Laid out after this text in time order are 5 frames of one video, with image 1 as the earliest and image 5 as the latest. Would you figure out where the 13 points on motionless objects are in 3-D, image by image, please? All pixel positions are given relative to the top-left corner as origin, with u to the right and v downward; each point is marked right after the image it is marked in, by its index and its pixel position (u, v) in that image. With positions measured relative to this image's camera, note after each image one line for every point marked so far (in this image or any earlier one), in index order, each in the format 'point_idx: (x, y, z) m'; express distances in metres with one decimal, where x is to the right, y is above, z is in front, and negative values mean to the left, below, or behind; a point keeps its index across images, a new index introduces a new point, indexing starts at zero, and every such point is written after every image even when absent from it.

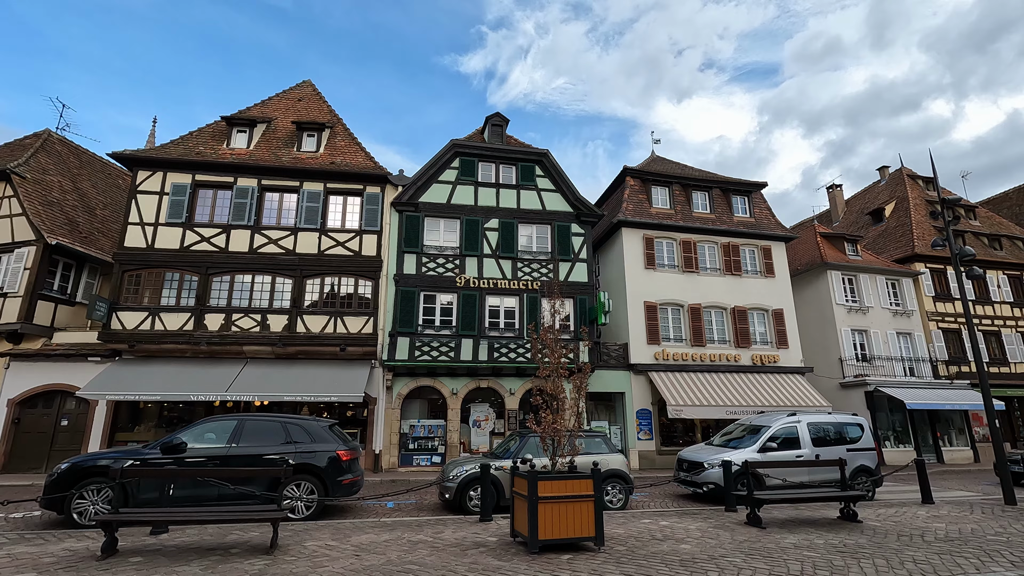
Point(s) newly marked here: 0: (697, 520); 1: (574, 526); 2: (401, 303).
0: (+3.1, -3.9, +9.0) m
1: (+0.7, -3.0, +6.8) m
2: (-3.8, -0.5, +17.9) m
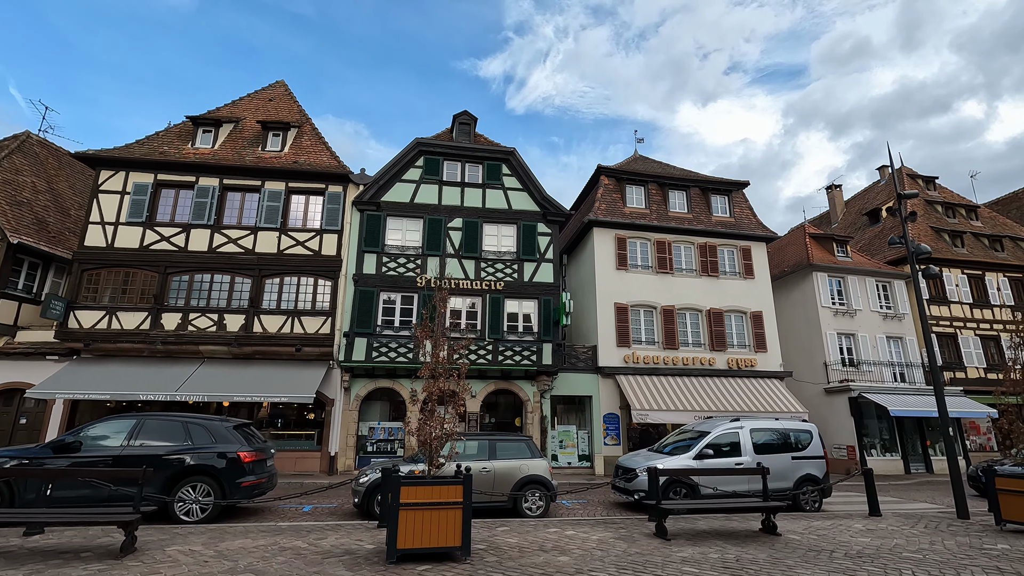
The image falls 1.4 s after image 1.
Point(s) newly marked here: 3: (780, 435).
0: (+1.5, -3.8, +8.5) m
1: (-0.9, -3.0, +6.4) m
2: (-5.1, -0.5, +17.7) m
3: (+5.7, -3.1, +11.5) m
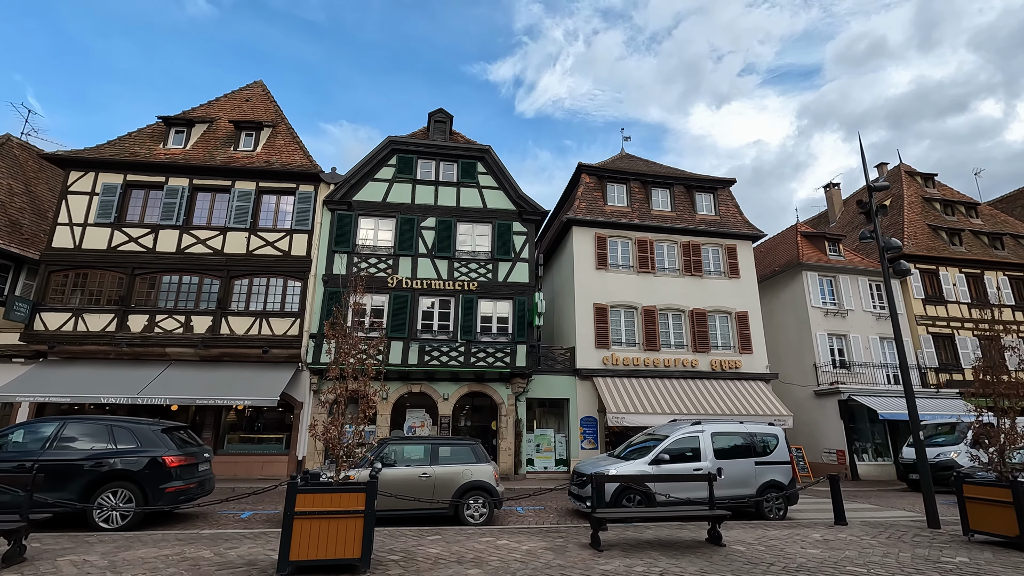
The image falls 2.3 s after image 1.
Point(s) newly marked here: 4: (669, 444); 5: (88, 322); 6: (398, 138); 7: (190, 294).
0: (+0.4, -3.8, +8.1) m
1: (-2.0, -2.9, +6.0) m
2: (-6.0, -0.5, +17.4) m
3: (+4.7, -3.1, +11.0) m
4: (+3.1, -3.1, +10.6) m
5: (-13.1, -1.1, +16.7) m
6: (-4.1, +5.3, +19.2) m
7: (-10.4, -0.2, +17.3) m
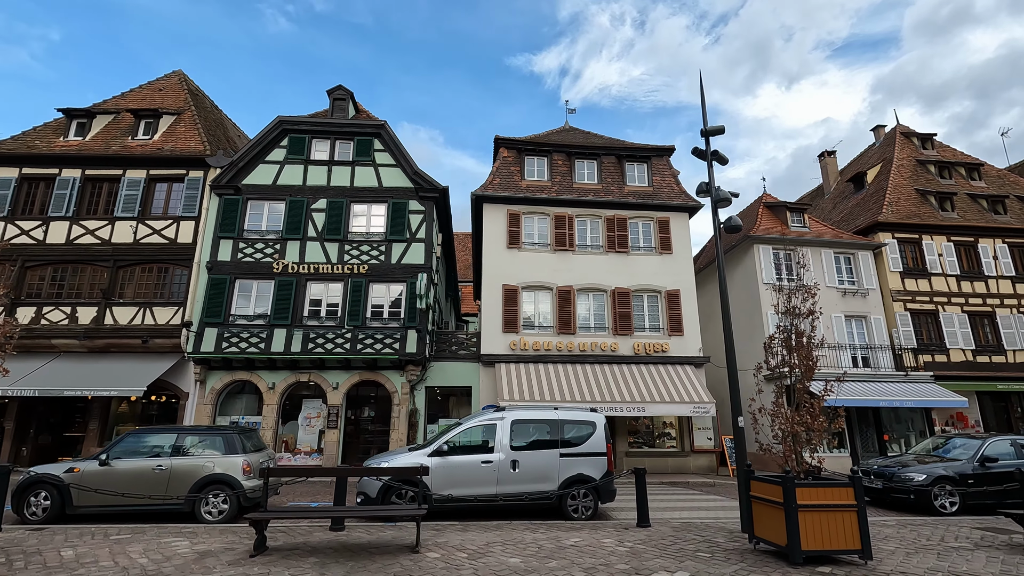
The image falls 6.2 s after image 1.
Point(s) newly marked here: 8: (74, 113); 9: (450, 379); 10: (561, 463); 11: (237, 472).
0: (-3.8, -3.3, +7.1) m
1: (-6.4, -2.5, +5.2) m
2: (-9.4, -0.1, +16.8) m
3: (+0.7, -2.5, +9.6) m
4: (-0.9, -2.5, +9.4) m
5: (-16.6, -0.9, +16.8) m
6: (-7.6, +5.8, +18.4) m
7: (-13.8, +0.1, +17.1) m
8: (-15.5, +6.2, +19.1) m
9: (-2.0, -3.0, +17.5) m
10: (+0.9, -3.0, +9.3) m
11: (-4.4, -3.0, +8.7) m
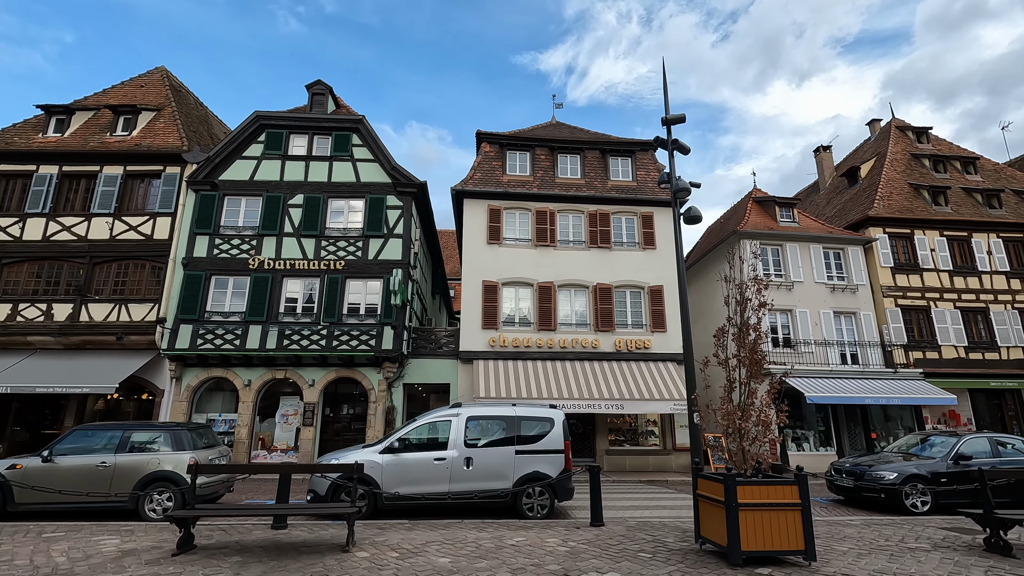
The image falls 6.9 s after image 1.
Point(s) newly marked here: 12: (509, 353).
0: (-4.6, -3.2, +6.9) m
1: (-7.2, -2.4, +5.1) m
2: (-10.1, 0.0, +16.7) m
3: (-0.1, -2.4, +9.4) m
4: (-1.7, -2.4, +9.2) m
5: (-17.3, -0.8, +16.7) m
6: (-8.3, +5.9, +18.2) m
7: (-14.5, +0.2, +17.1) m
8: (-16.2, +6.3, +19.0) m
9: (-2.6, -2.8, +17.3) m
10: (+0.1, -2.9, +9.1) m
11: (-5.2, -2.9, +8.6) m
12: (0.0, -2.1, +17.6) m
